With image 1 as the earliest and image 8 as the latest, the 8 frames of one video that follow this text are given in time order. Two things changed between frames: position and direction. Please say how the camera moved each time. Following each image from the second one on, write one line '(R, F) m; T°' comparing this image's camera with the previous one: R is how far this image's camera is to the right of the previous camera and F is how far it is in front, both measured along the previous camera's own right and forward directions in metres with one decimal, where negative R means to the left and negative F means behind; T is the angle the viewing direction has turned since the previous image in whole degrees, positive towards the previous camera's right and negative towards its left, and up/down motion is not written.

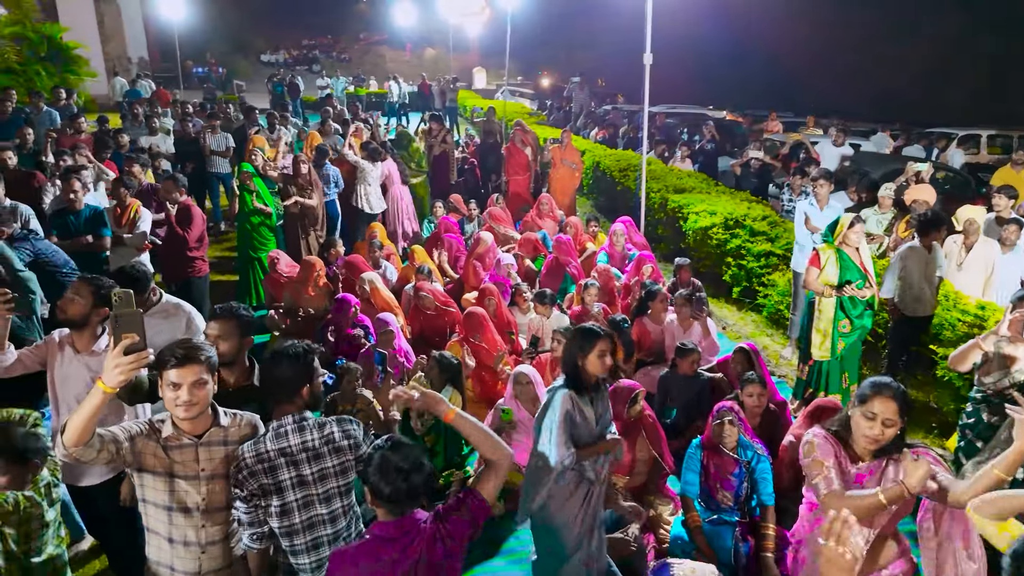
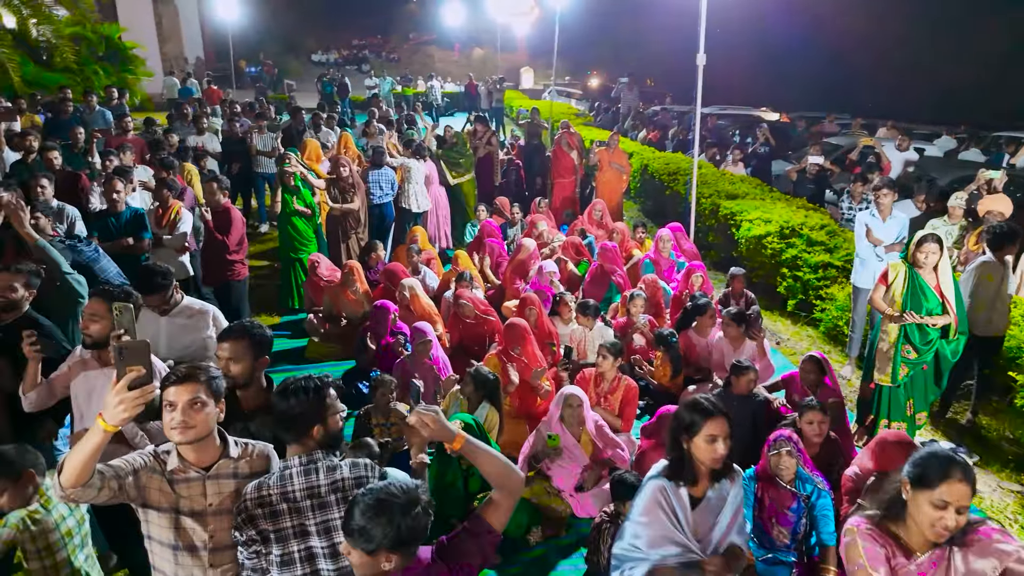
(0.0, +0.2) m; -3°
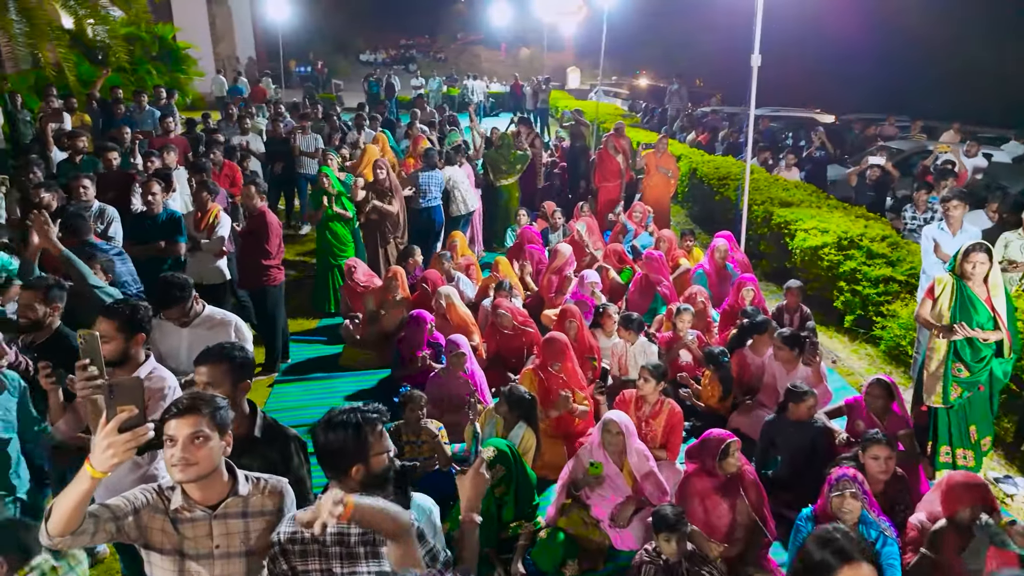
(0.0, +0.2) m; -3°
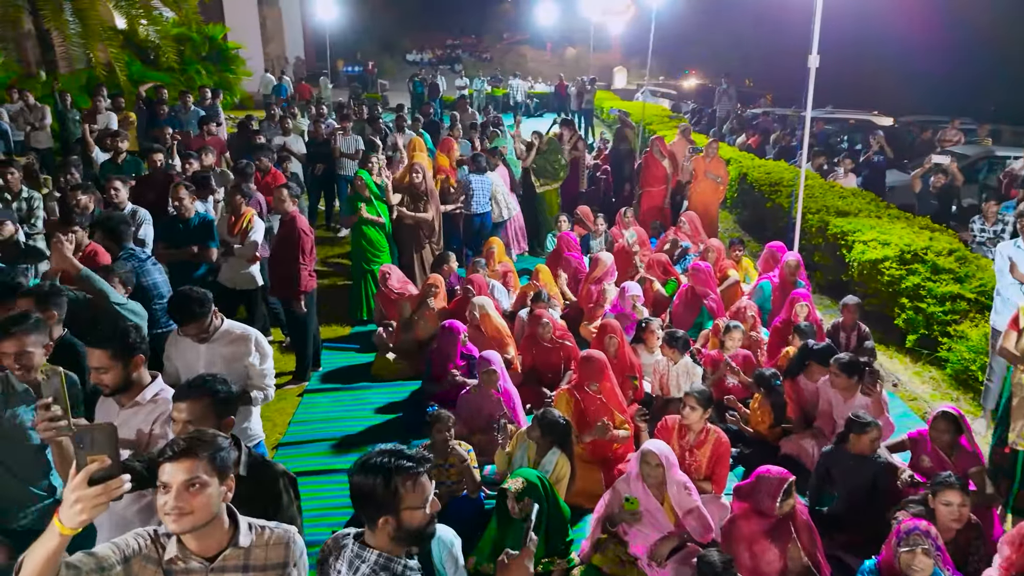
(0.0, +0.3) m; -3°
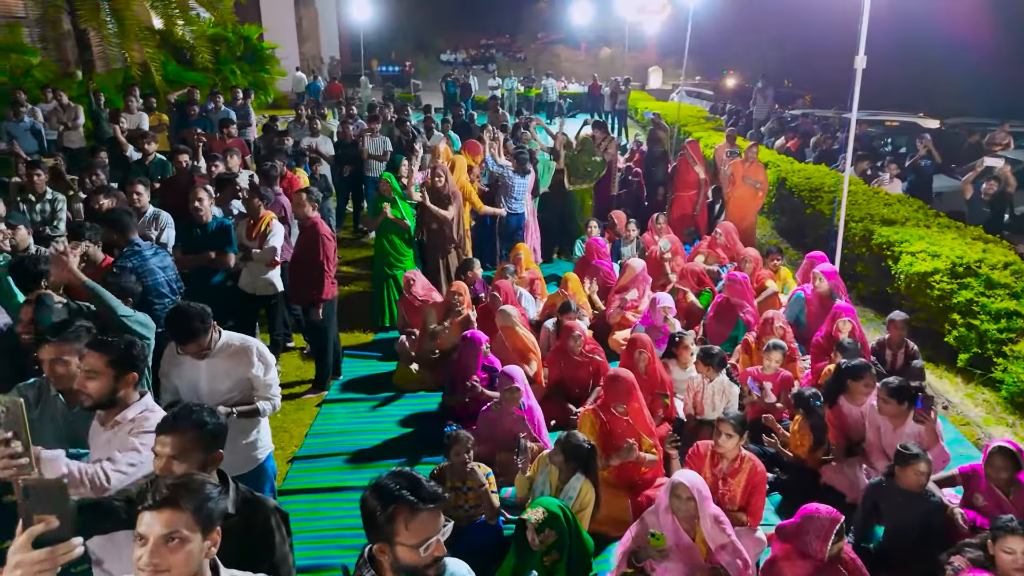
(0.0, +0.2) m; -2°
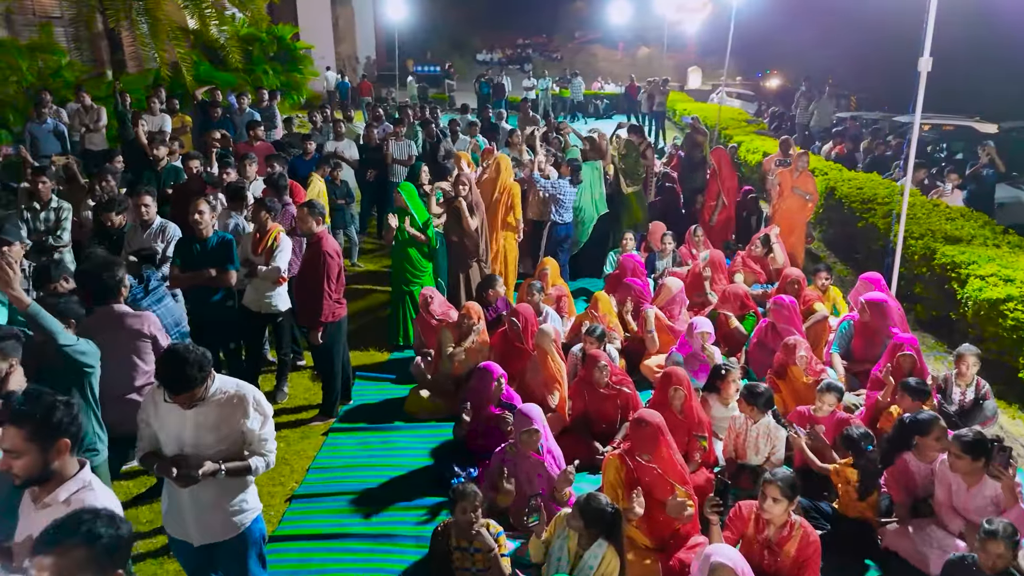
(+0.1, +0.5) m; -3°
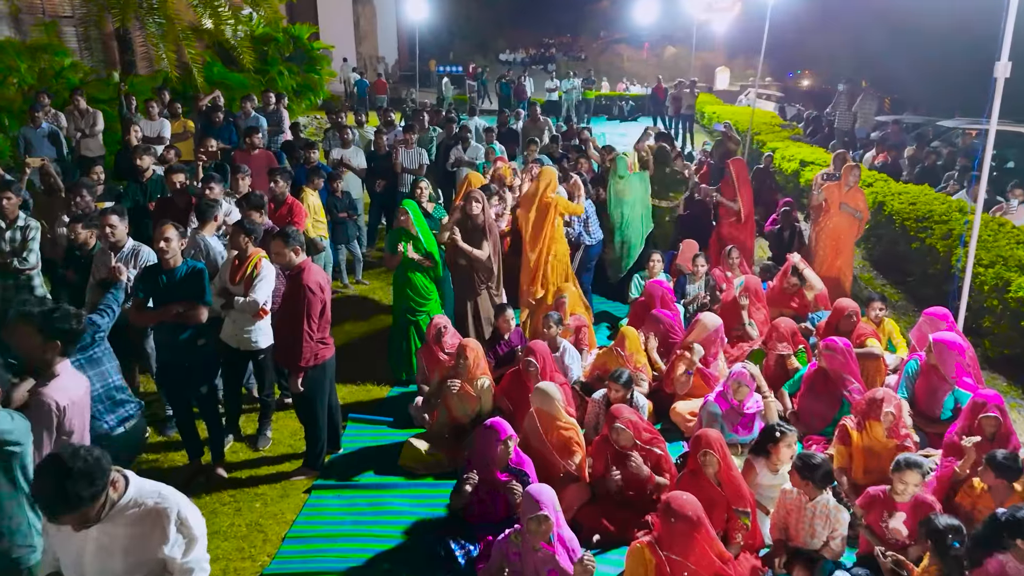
(+0.1, +0.7) m; -2°
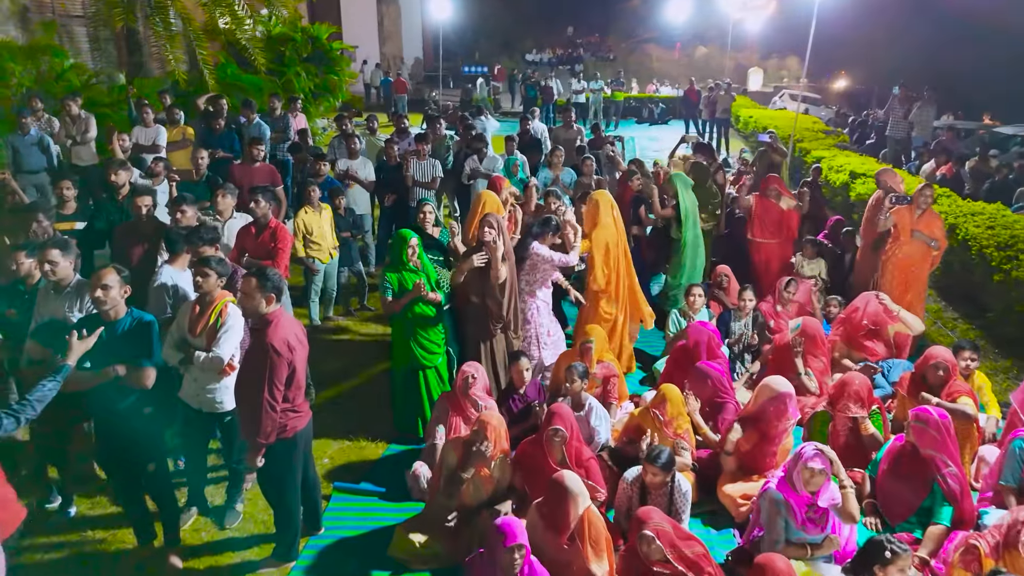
(0.0, +0.9) m; -2°
